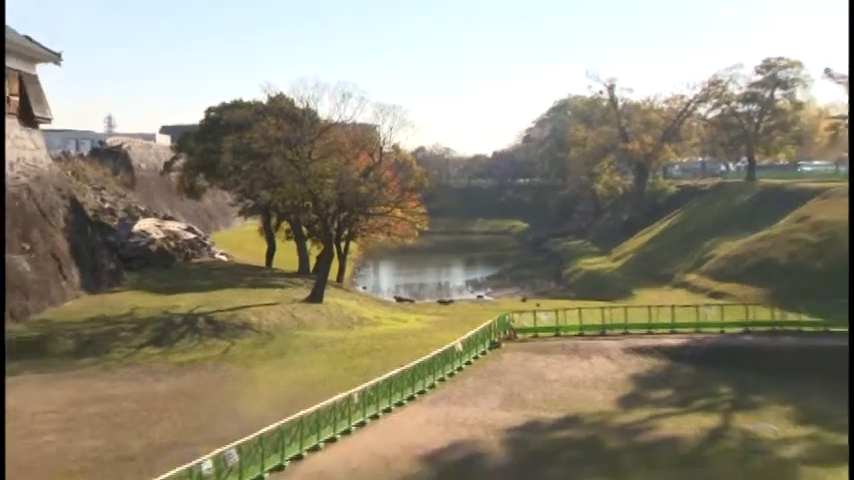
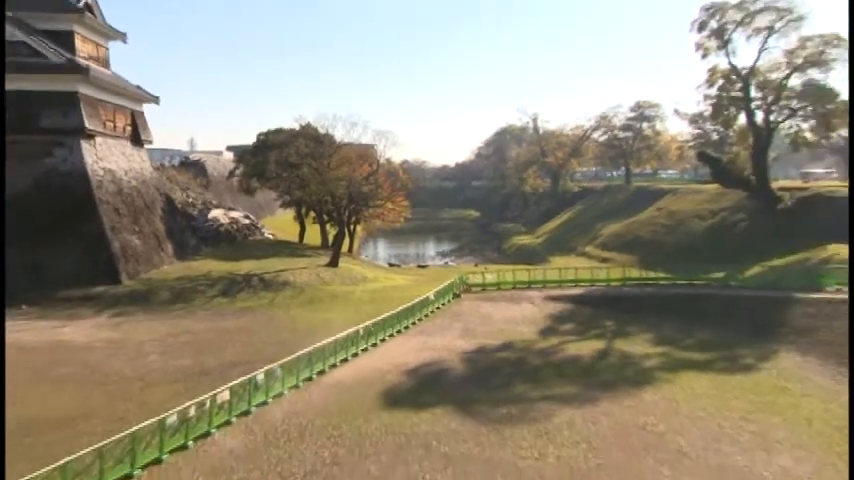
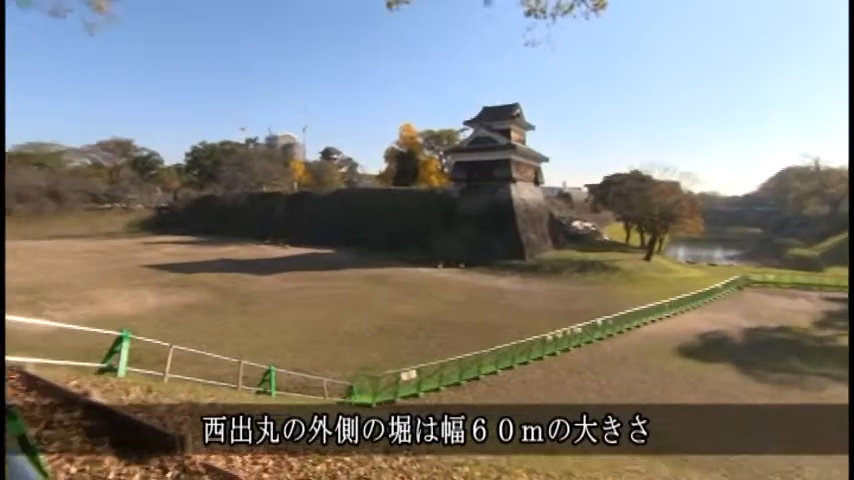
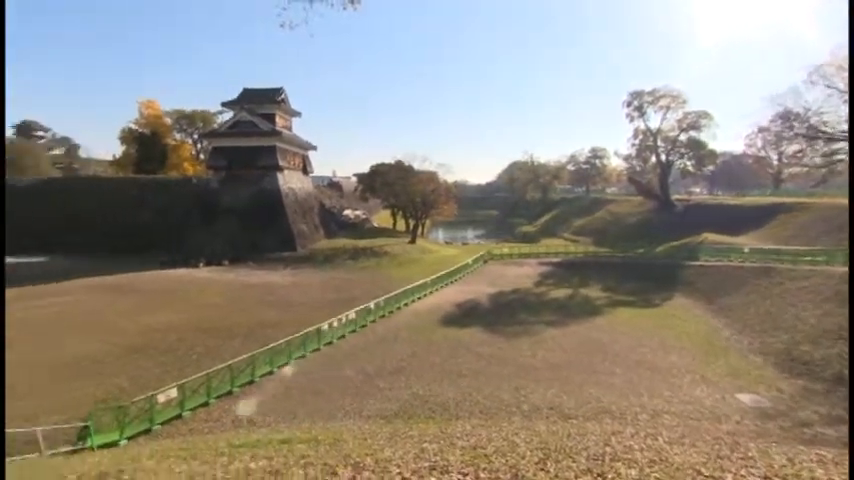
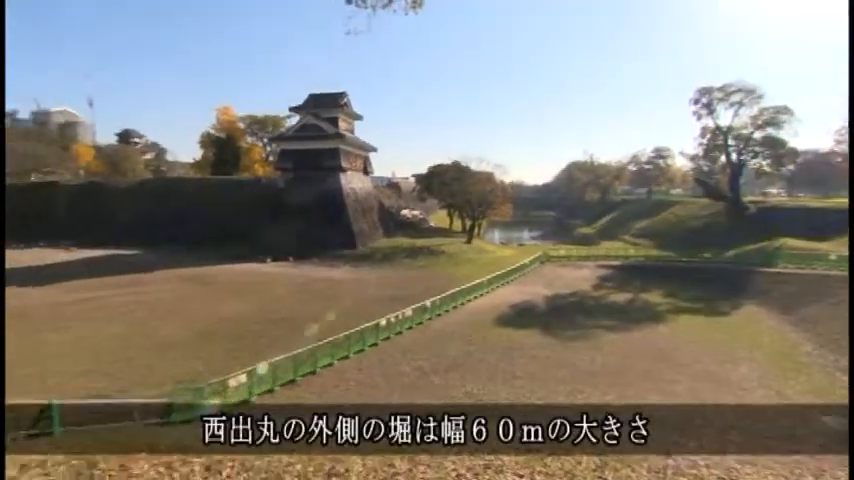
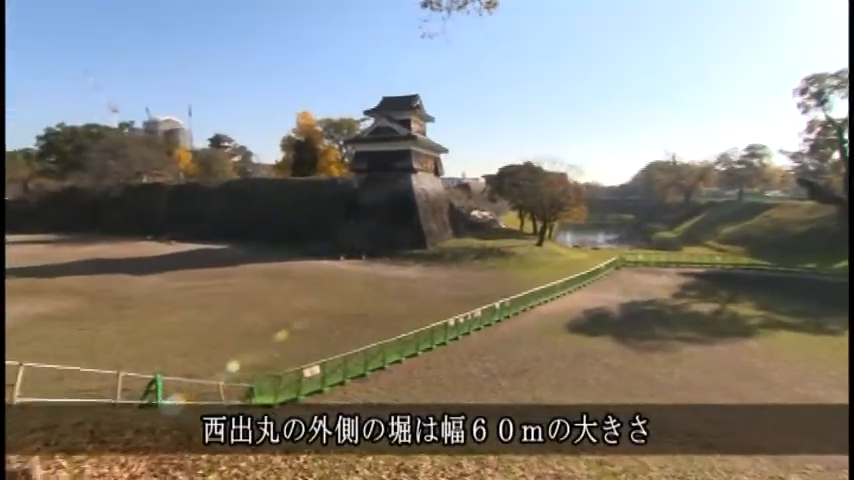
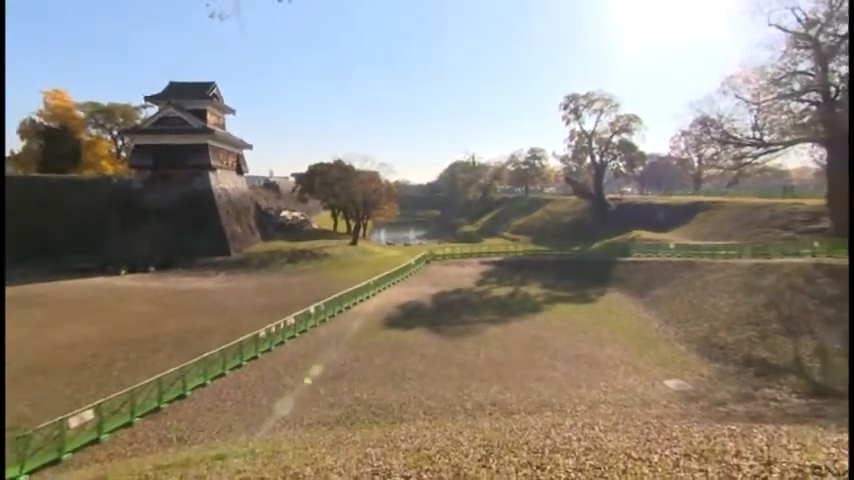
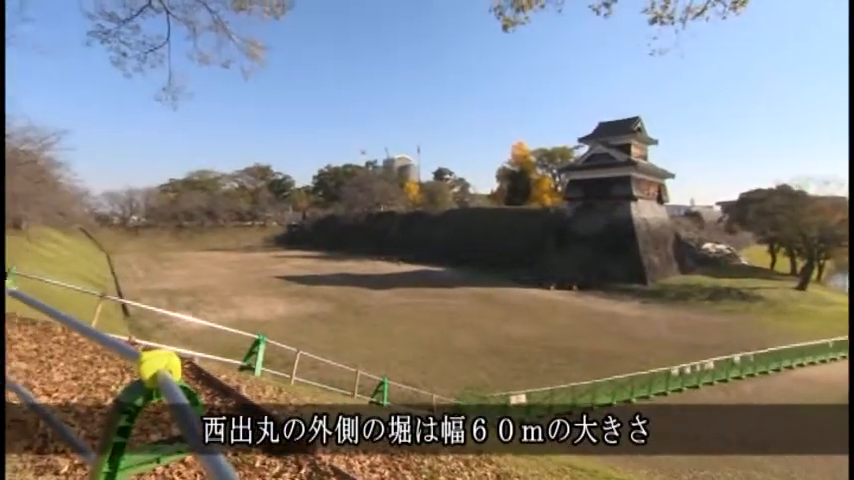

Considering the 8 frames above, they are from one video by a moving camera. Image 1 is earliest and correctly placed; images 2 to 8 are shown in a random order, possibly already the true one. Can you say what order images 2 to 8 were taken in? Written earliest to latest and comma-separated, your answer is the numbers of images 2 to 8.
2, 7, 4, 5, 6, 3, 8
